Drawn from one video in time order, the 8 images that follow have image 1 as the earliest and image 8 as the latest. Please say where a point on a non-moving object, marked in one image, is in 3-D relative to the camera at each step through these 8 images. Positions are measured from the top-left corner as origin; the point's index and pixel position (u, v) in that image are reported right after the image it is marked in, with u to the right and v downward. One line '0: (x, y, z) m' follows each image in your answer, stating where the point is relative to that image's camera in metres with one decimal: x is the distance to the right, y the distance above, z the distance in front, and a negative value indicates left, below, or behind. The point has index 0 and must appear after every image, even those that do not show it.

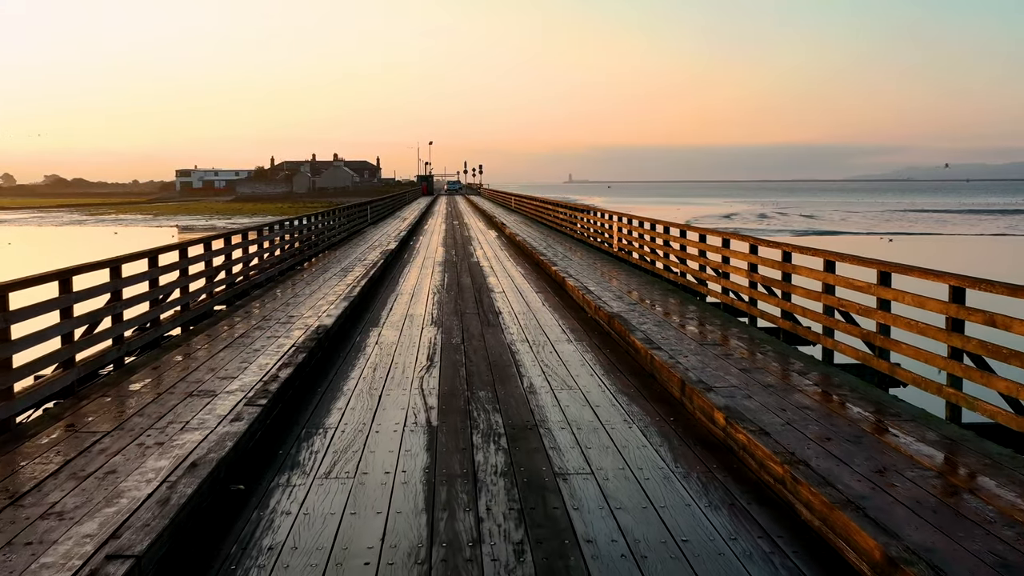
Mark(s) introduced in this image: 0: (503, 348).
0: (0.0, -0.3, +6.5) m
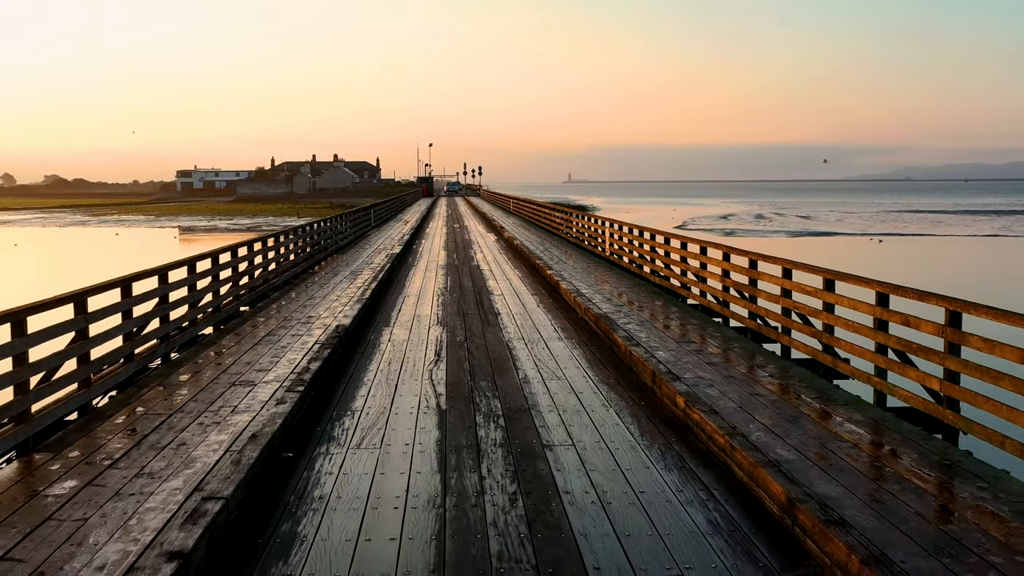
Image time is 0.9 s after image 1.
0: (-0.1, -0.3, +7.4) m
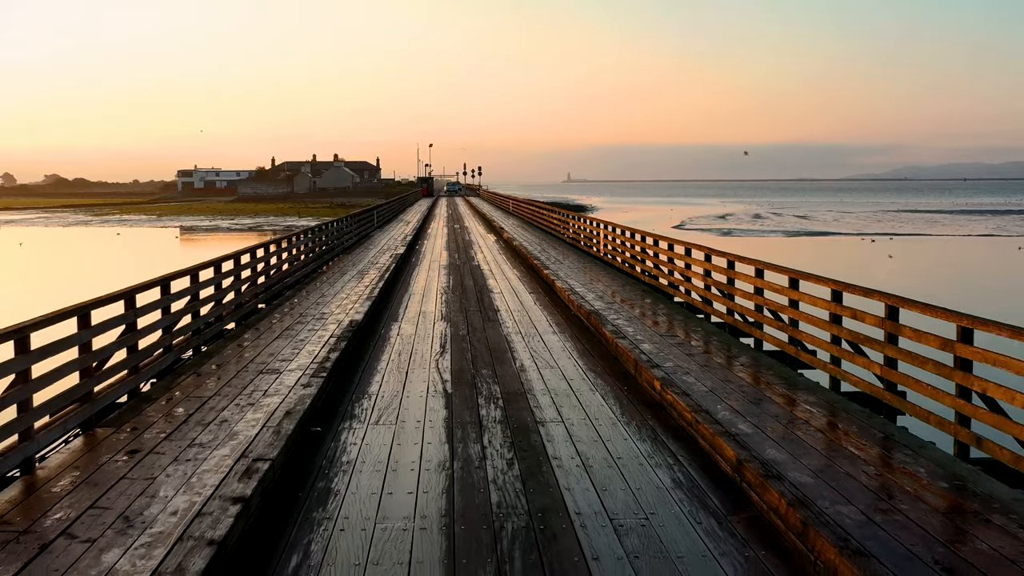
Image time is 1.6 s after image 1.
0: (-0.1, -0.3, +8.0) m
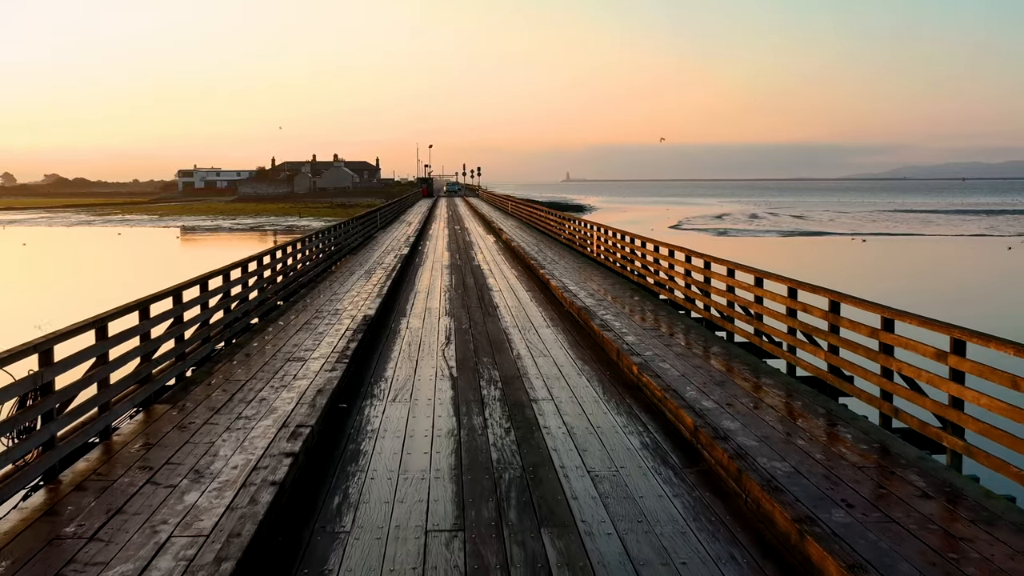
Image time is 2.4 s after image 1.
0: (-0.1, -0.3, +8.9) m
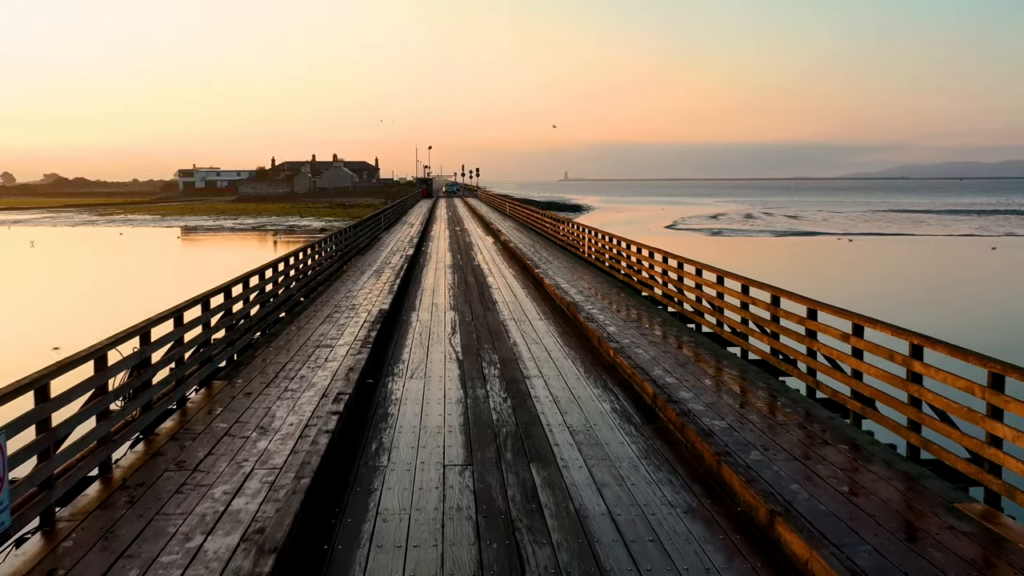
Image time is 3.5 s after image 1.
0: (-0.1, -0.3, +10.1) m
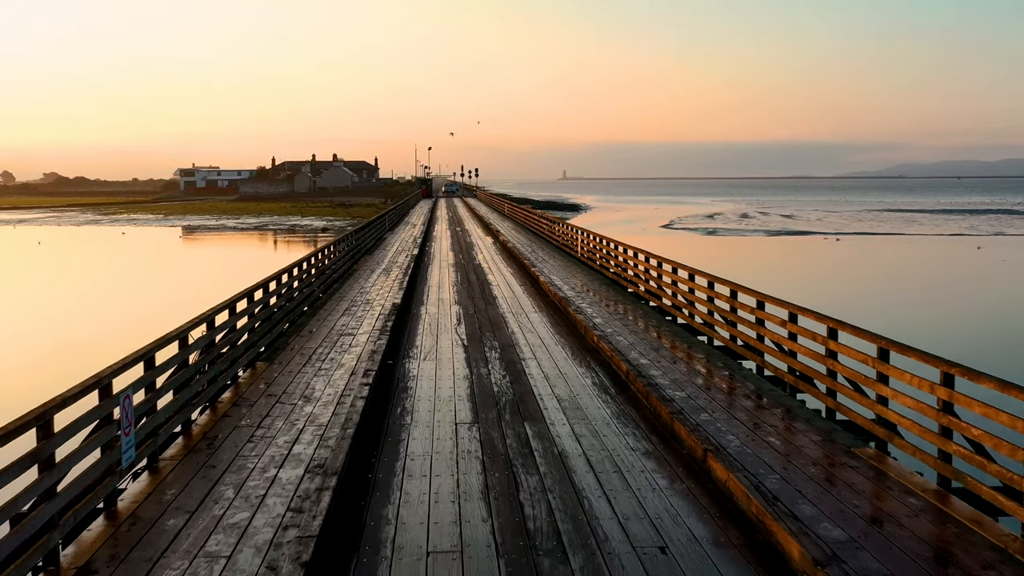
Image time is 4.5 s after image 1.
0: (-0.1, -0.2, +11.3) m
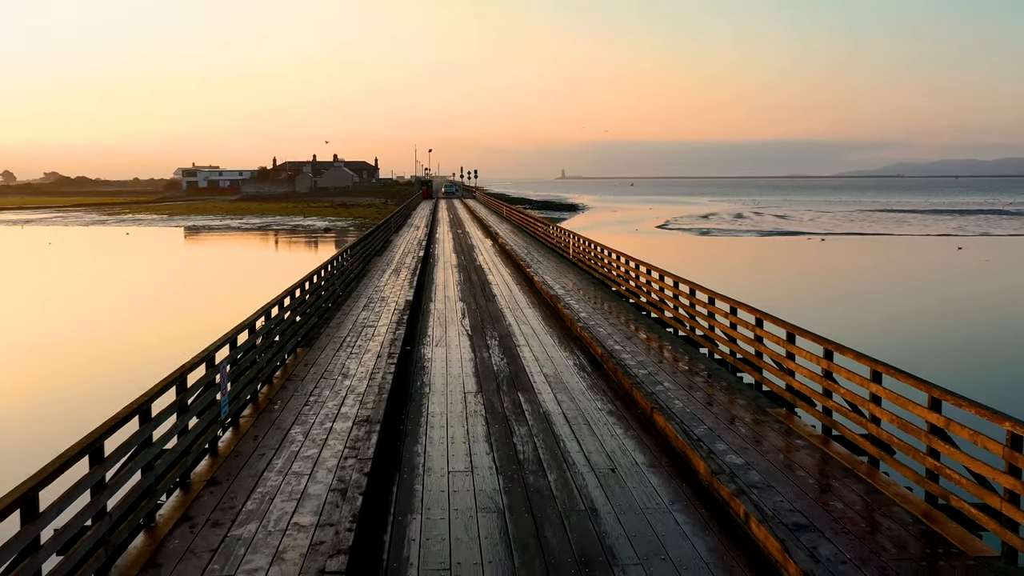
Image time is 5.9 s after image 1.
0: (-0.1, -0.2, +13.0) m
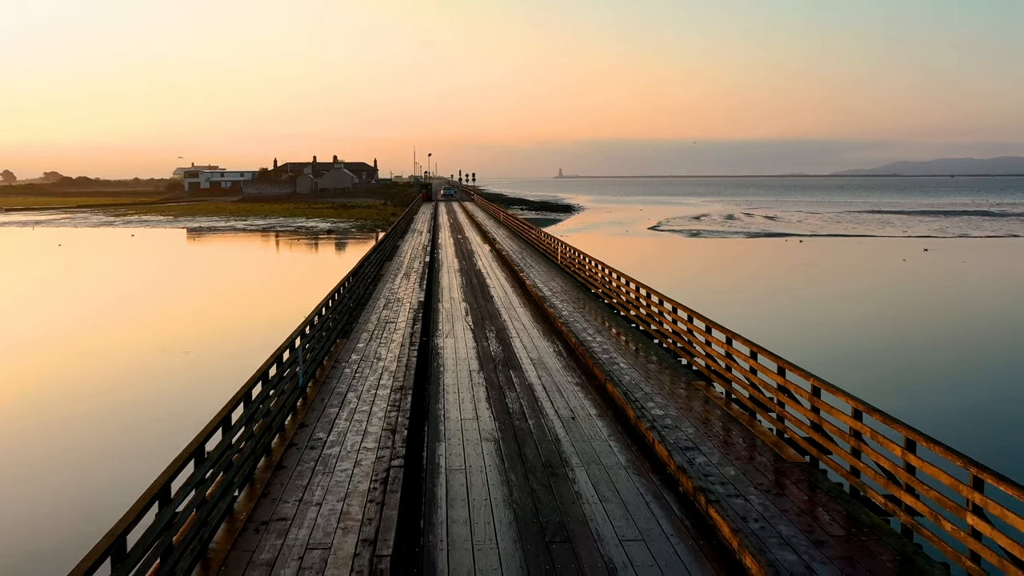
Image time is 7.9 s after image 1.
0: (-0.2, -0.3, +15.7) m
